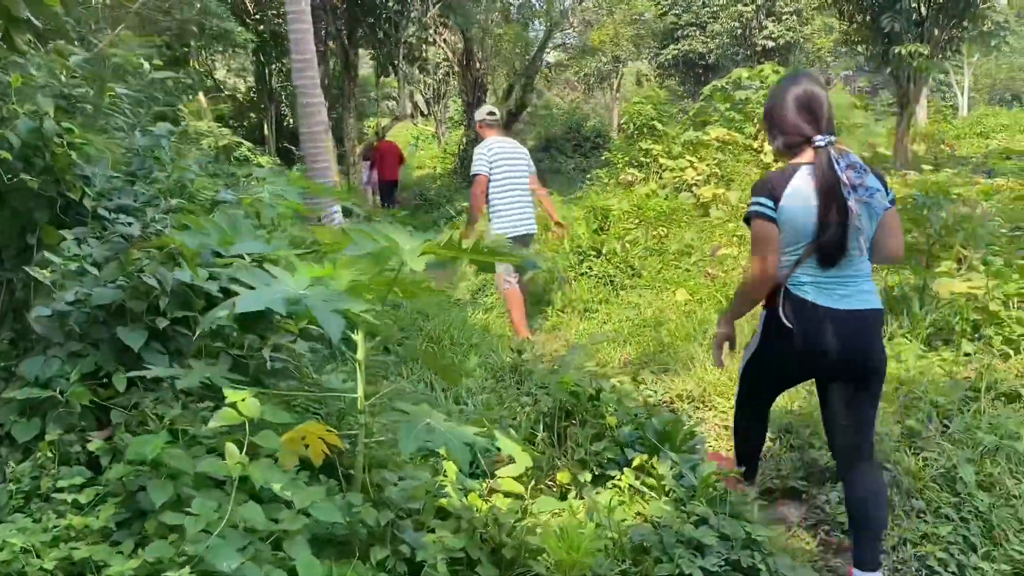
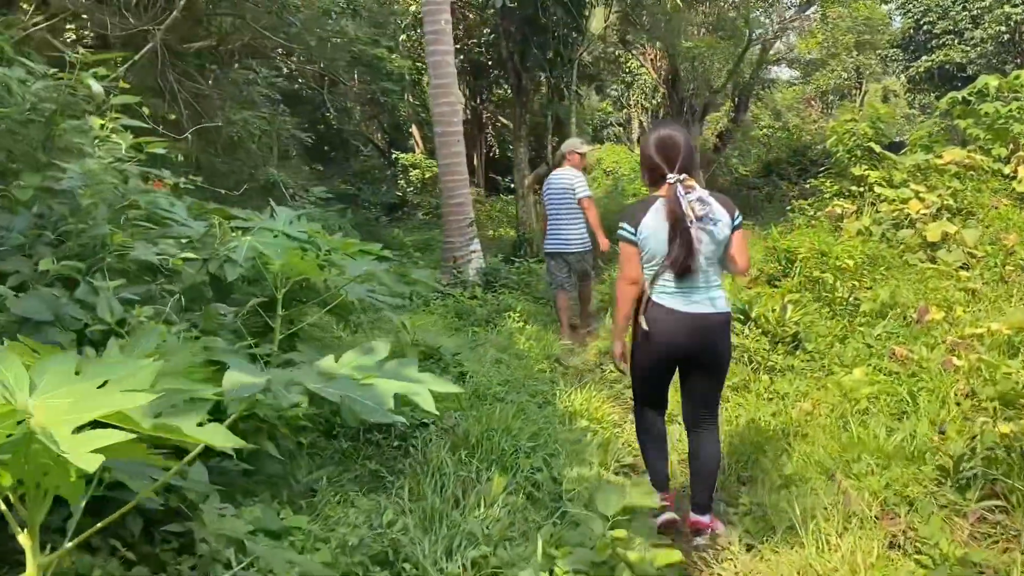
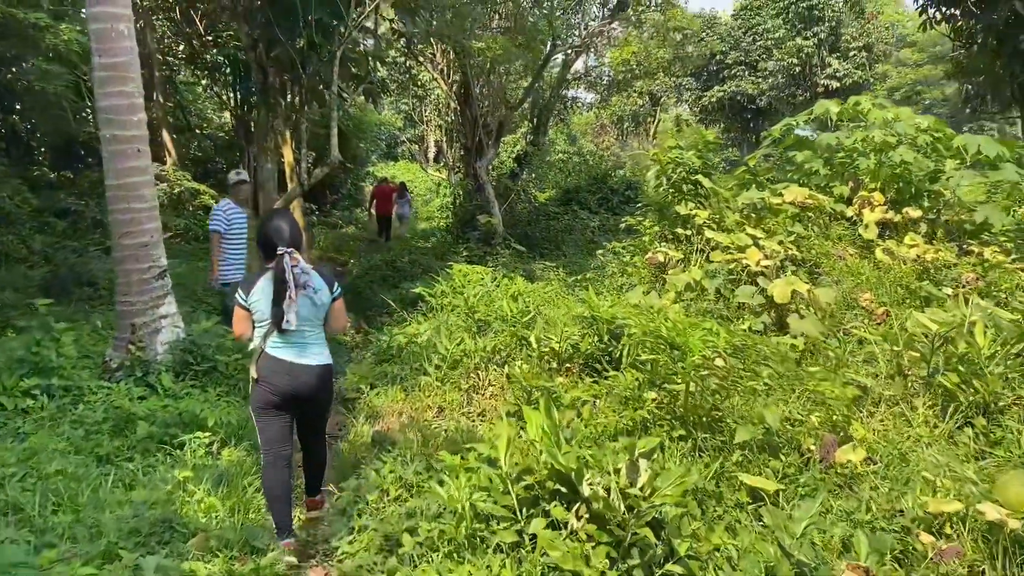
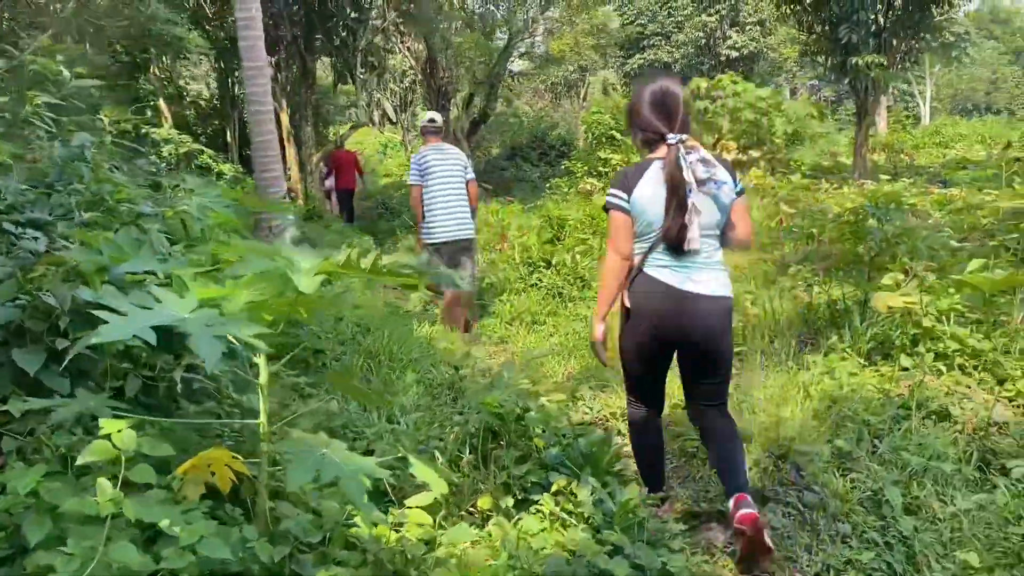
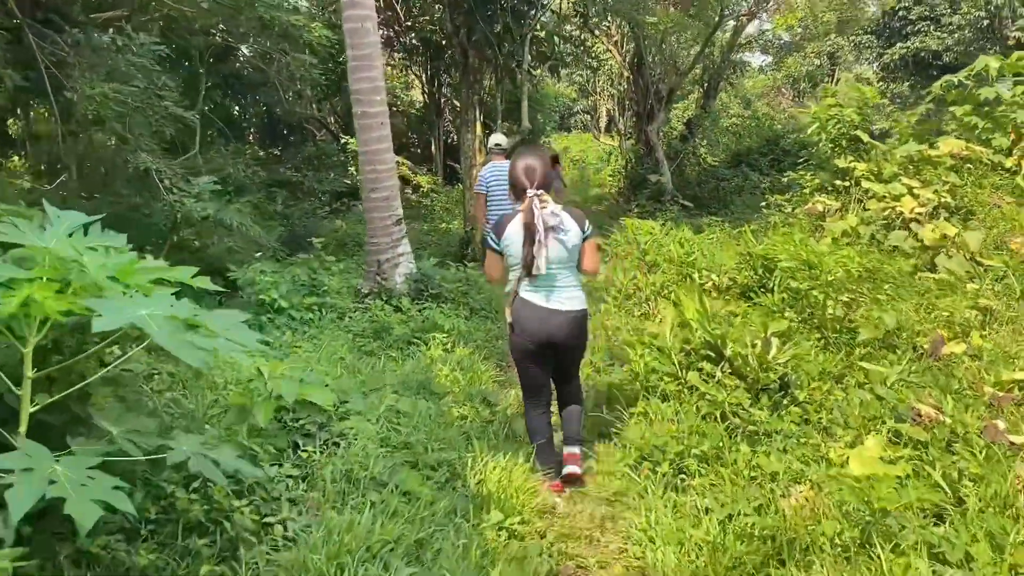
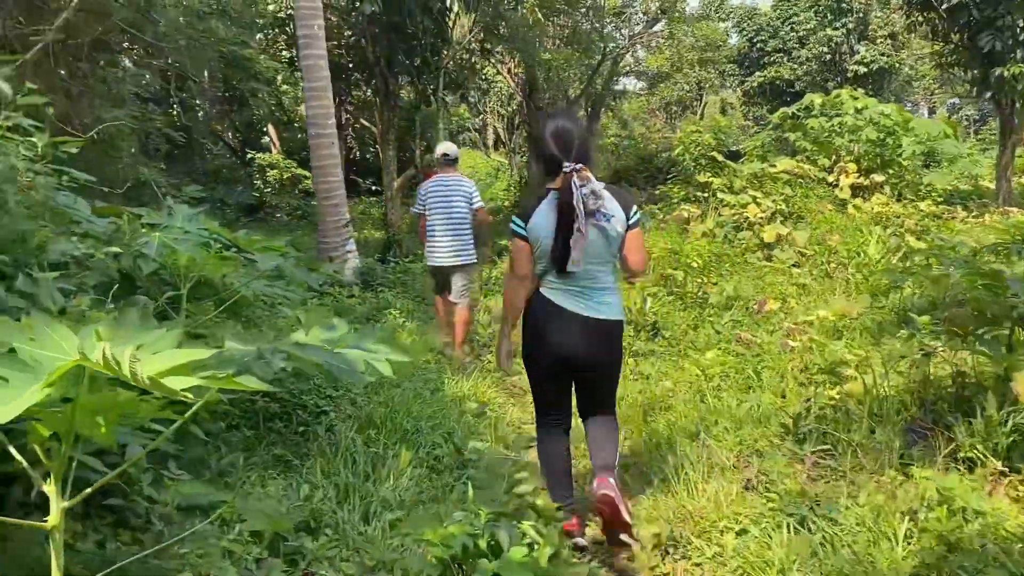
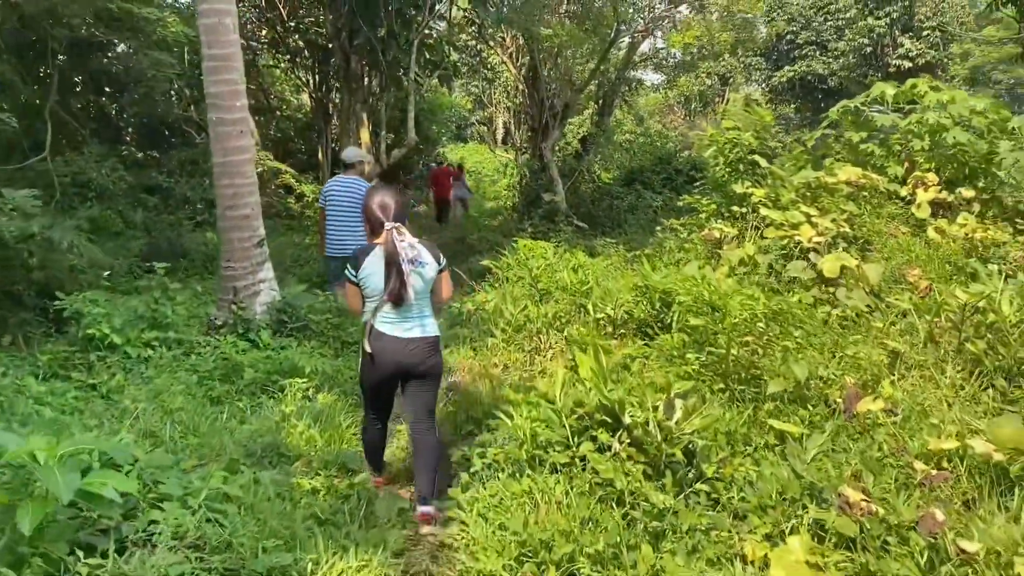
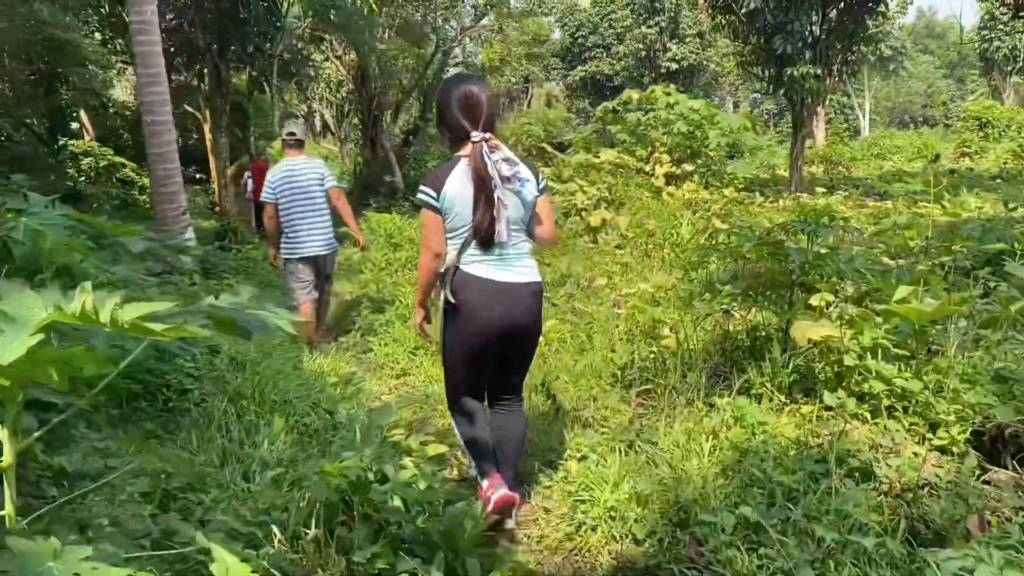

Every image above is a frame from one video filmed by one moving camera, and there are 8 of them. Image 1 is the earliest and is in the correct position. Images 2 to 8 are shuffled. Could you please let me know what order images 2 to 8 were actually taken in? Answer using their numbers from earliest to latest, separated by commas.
4, 8, 6, 2, 5, 7, 3
